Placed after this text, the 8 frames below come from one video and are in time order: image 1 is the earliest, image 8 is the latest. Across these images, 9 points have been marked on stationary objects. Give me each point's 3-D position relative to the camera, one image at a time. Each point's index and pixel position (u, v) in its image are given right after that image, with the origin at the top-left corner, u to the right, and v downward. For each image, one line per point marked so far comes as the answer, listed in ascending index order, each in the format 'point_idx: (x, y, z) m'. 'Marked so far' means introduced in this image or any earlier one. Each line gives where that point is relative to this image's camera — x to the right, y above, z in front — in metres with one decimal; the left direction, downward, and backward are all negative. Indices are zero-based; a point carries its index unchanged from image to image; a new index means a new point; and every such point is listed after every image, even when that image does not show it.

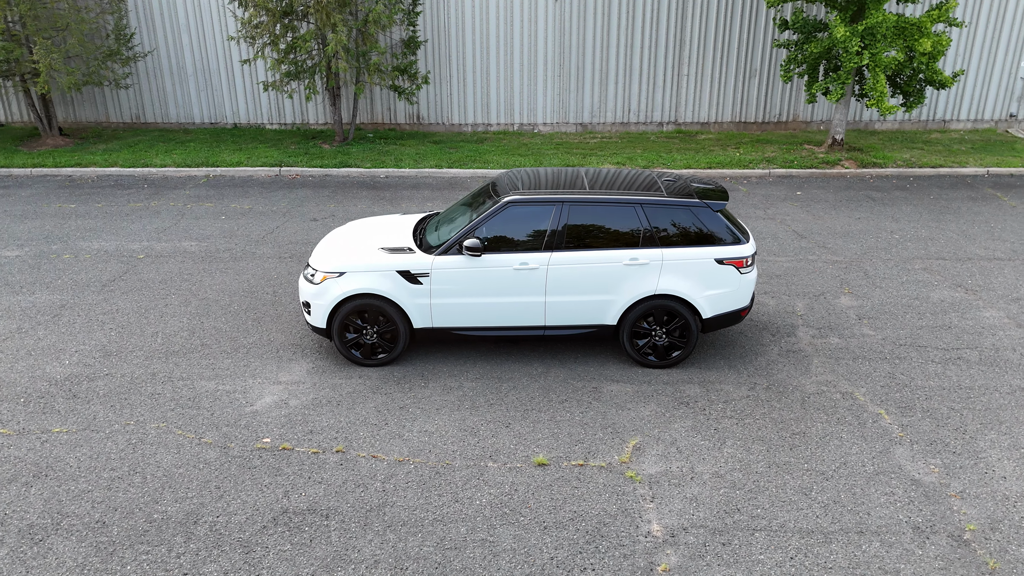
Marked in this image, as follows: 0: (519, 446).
0: (+0.1, -1.1, +5.3) m
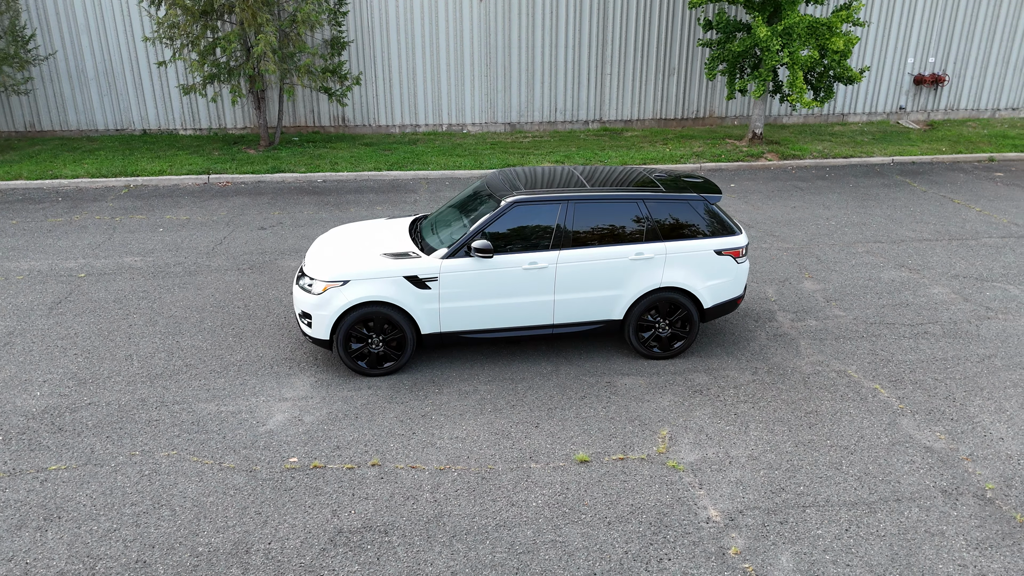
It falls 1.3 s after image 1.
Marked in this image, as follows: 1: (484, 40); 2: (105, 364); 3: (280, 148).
0: (+0.3, -1.1, +5.3) m
1: (-0.6, +5.5, +16.7) m
2: (-3.5, -0.7, +6.5) m
3: (-4.6, +2.8, +15.0) m
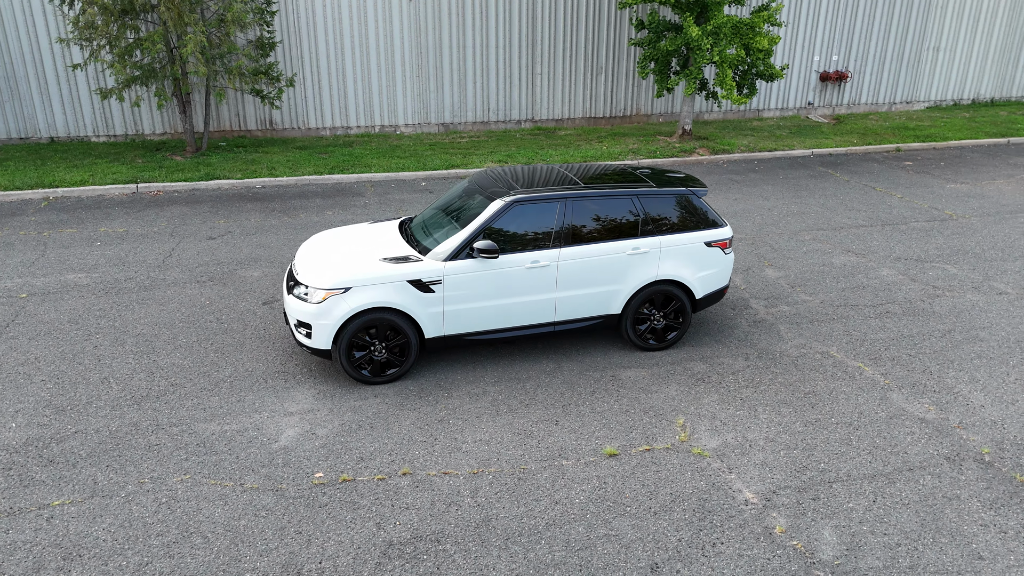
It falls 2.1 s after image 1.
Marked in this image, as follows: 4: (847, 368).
0: (+0.5, -1.1, +5.4) m
1: (-2.2, +5.5, +16.5) m
2: (-3.5, -0.8, +6.1) m
3: (-5.8, +2.6, +14.3) m
4: (+2.9, -0.7, +6.5) m
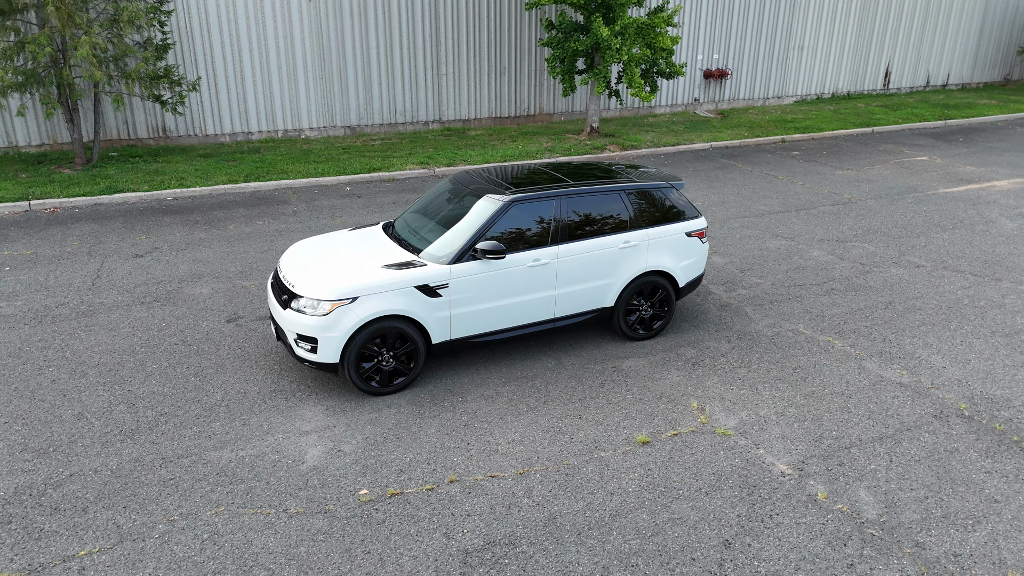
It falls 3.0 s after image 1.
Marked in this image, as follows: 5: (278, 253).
0: (+0.7, -1.1, +5.5) m
1: (-4.2, +5.3, +16.0) m
2: (-3.3, -1.0, +5.5) m
3: (-7.2, +2.2, +13.2) m
4: (+2.9, -0.5, +7.0) m
5: (-3.0, +0.5, +9.5) m
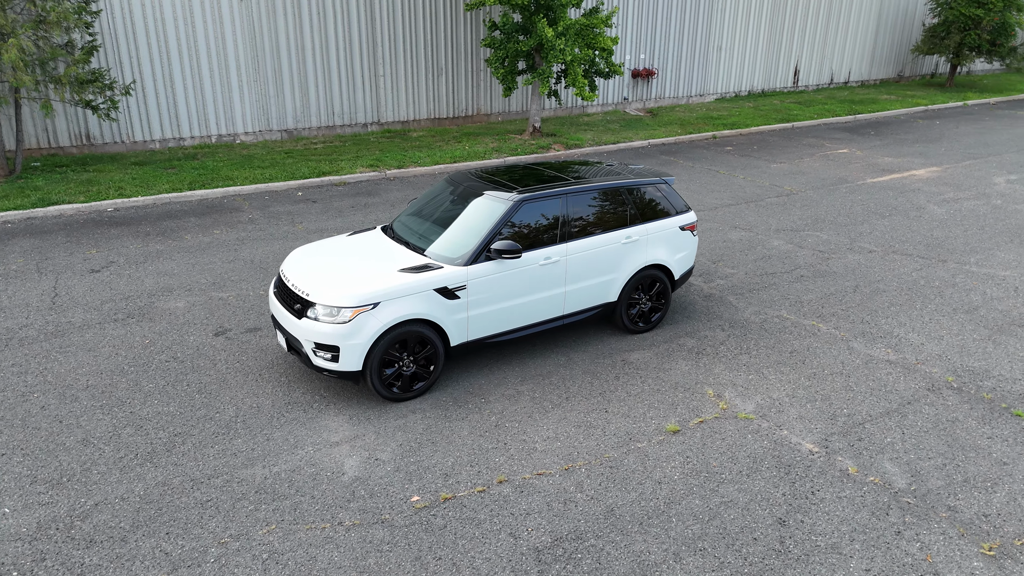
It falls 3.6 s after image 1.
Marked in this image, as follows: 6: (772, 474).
0: (+1.0, -1.0, +5.6) m
1: (-5.4, +5.1, +15.4) m
2: (-3.1, -1.1, +5.1) m
3: (-8.0, +1.8, +12.3) m
4: (+2.9, -0.4, +7.4) m
5: (-3.3, +0.3, +9.2) m
6: (+1.7, -1.2, +5.0) m
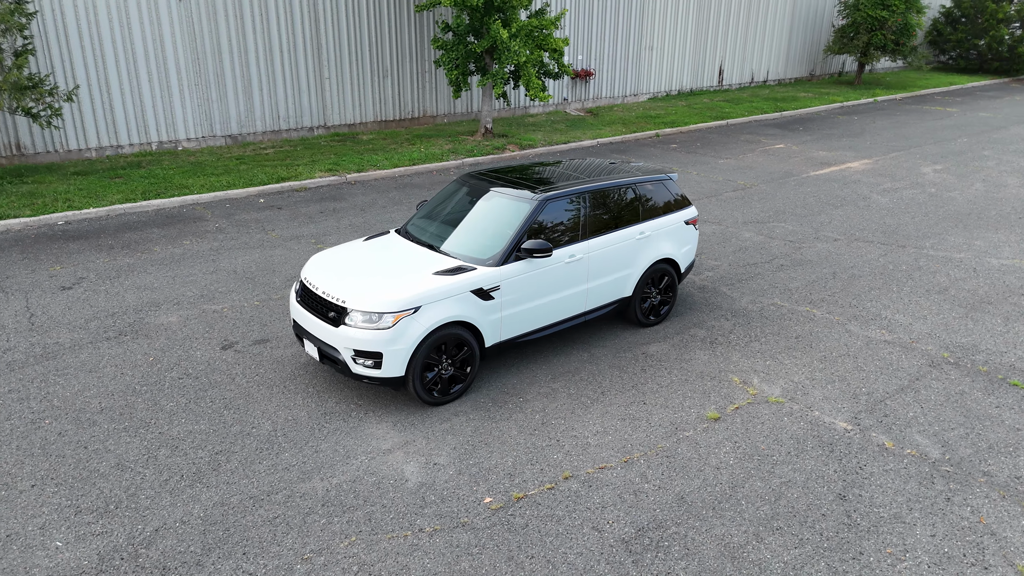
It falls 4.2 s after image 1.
0: (+1.3, -1.0, +5.7) m
1: (-6.4, +4.8, +14.8) m
2: (-2.7, -1.2, +4.8) m
3: (-8.4, +1.5, +11.5) m
4: (+3.0, -0.3, +7.8) m
5: (-3.3, +0.2, +8.9) m
6: (+2.1, -1.2, +5.2) m
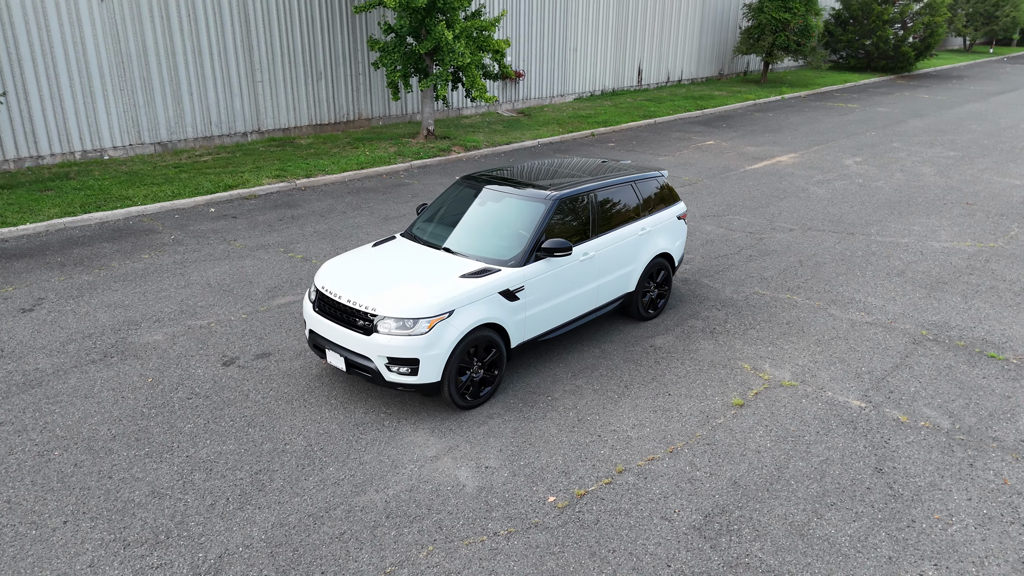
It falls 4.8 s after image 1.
0: (+1.5, -0.9, +5.9) m
1: (-7.4, +4.5, +14.0) m
2: (-2.3, -1.4, +4.5) m
3: (-8.9, +1.1, +10.4) m
4: (+3.0, -0.1, +8.1) m
5: (-3.5, 0.0, +8.4) m
6: (+2.4, -1.1, +5.5) m
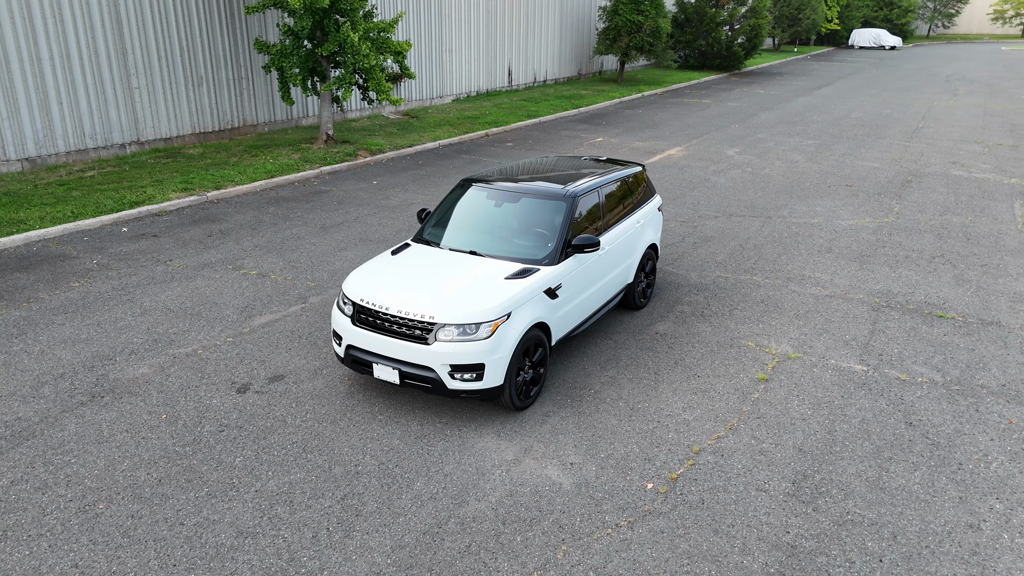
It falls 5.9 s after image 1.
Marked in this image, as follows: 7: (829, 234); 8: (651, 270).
0: (+1.9, -0.8, +6.3) m
1: (-8.9, +3.9, +12.4) m
2: (-1.5, -1.5, +4.2) m
3: (-9.4, +0.4, +8.6) m
4: (+2.8, +0.1, +8.7) m
5: (-3.6, -0.2, +7.7) m
6: (+2.8, -0.9, +6.1) m
7: (+4.6, +0.8, +10.8) m
8: (+1.5, +0.2, +7.9) m
